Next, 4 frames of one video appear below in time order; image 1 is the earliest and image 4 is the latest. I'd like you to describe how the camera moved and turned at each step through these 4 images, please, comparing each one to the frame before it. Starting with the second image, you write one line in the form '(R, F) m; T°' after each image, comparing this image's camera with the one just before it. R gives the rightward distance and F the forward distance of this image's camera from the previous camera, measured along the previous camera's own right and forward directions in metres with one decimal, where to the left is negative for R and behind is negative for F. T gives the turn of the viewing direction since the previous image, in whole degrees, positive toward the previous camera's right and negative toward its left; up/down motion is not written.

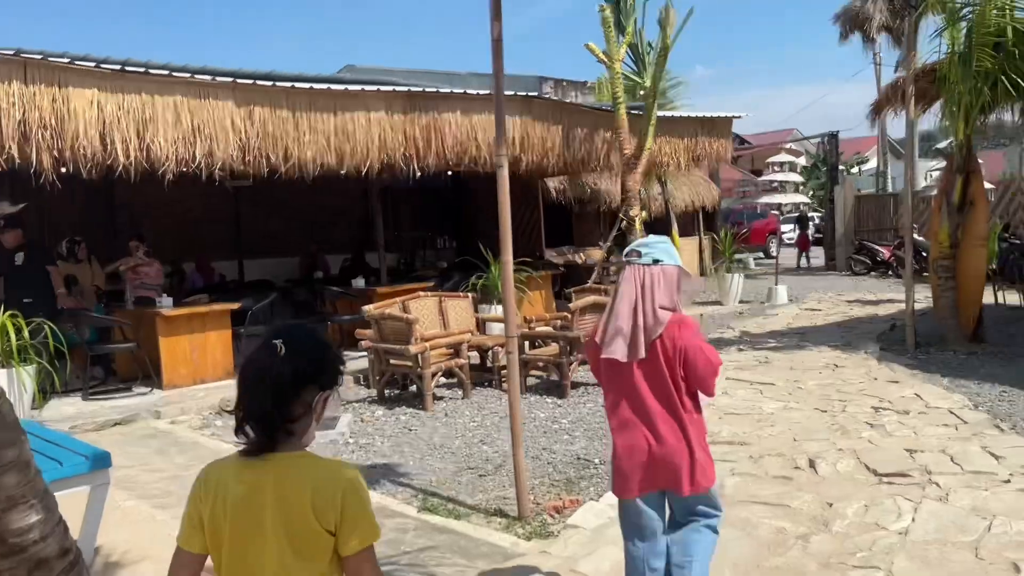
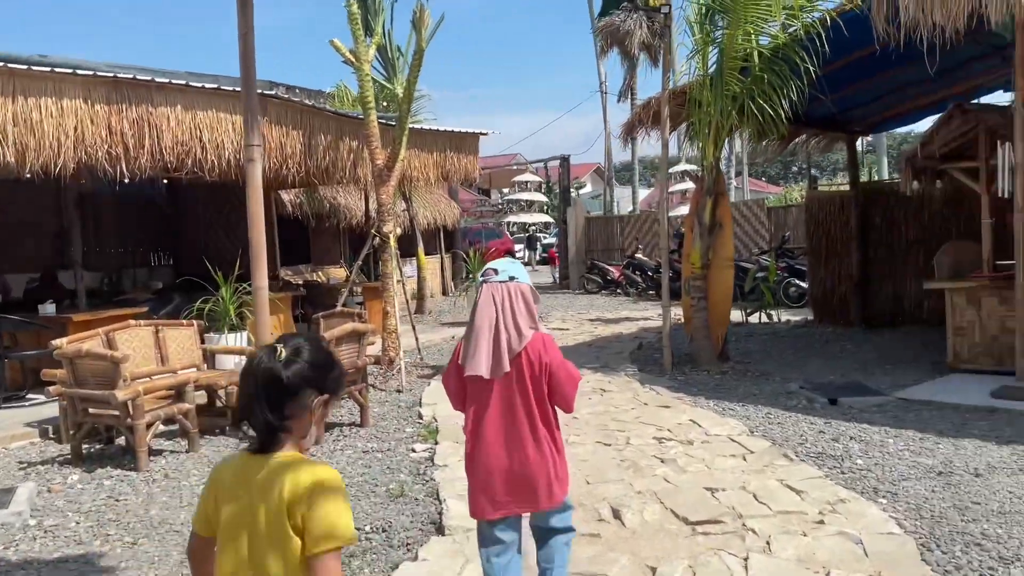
(-0.1, +0.8) m; +18°
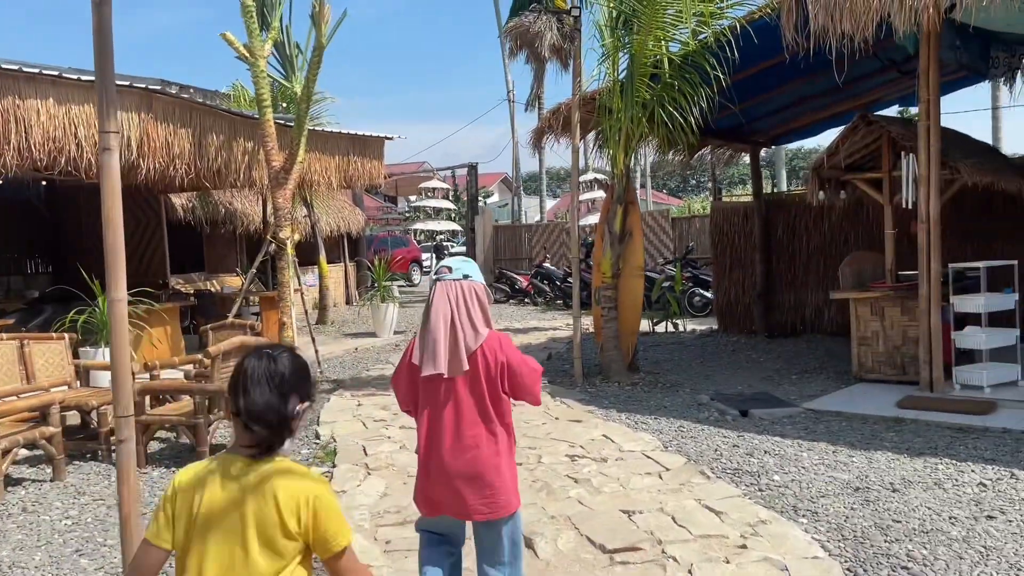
(0.0, +0.3) m; +6°
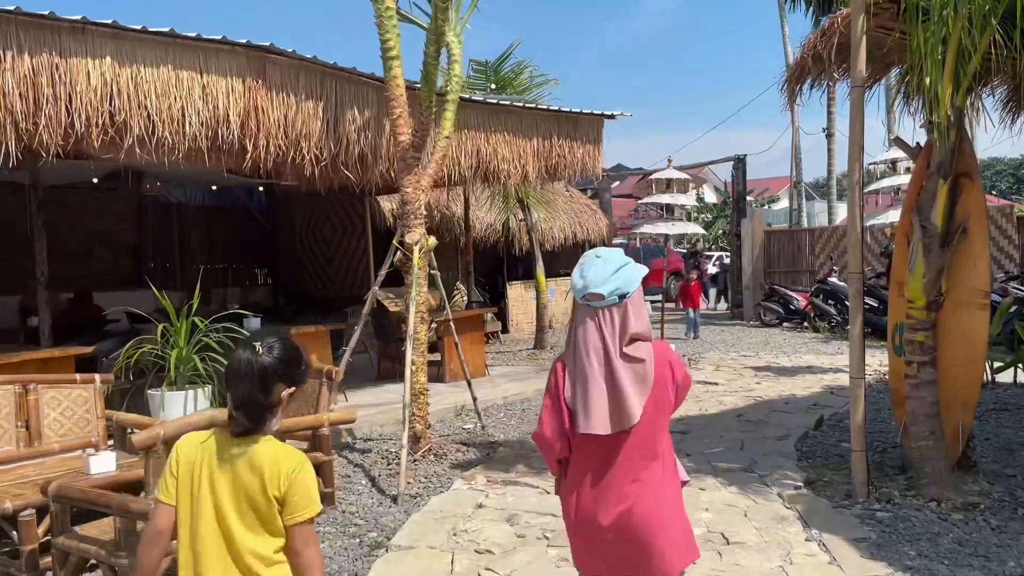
(+0.3, +2.6) m; -19°
